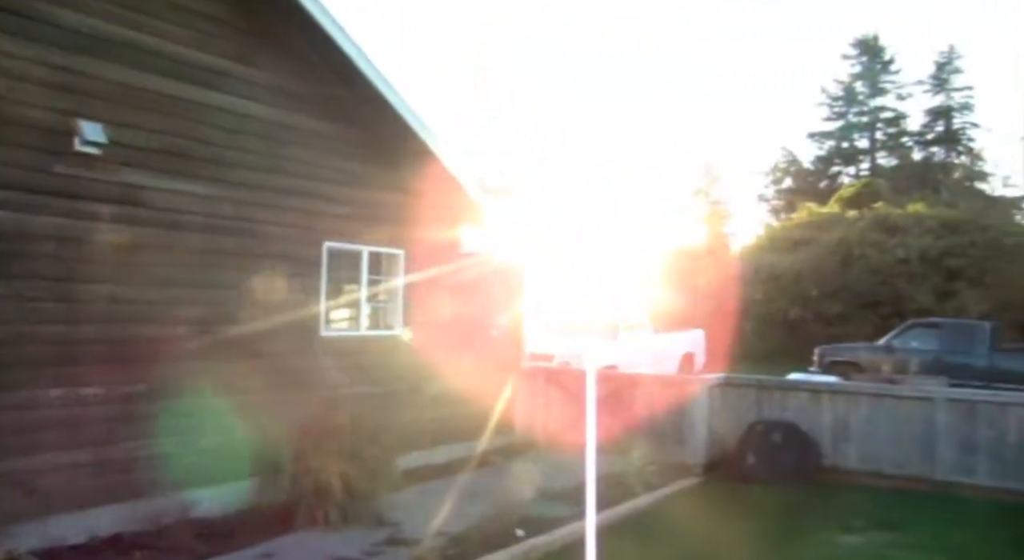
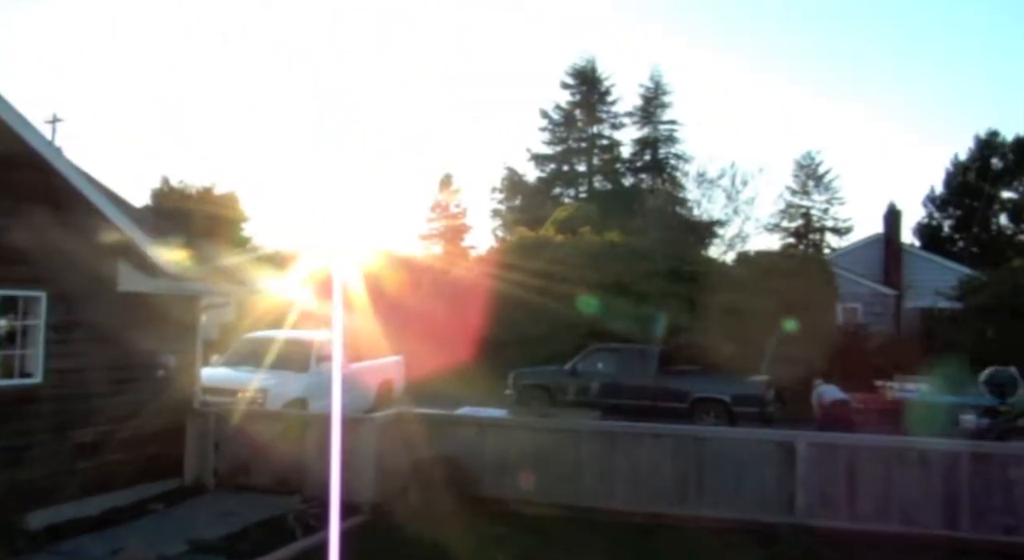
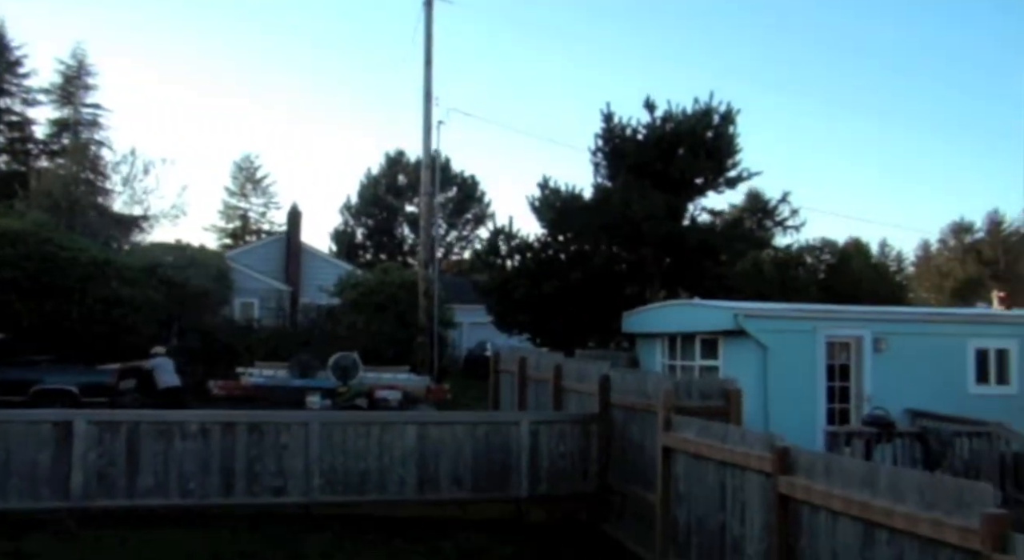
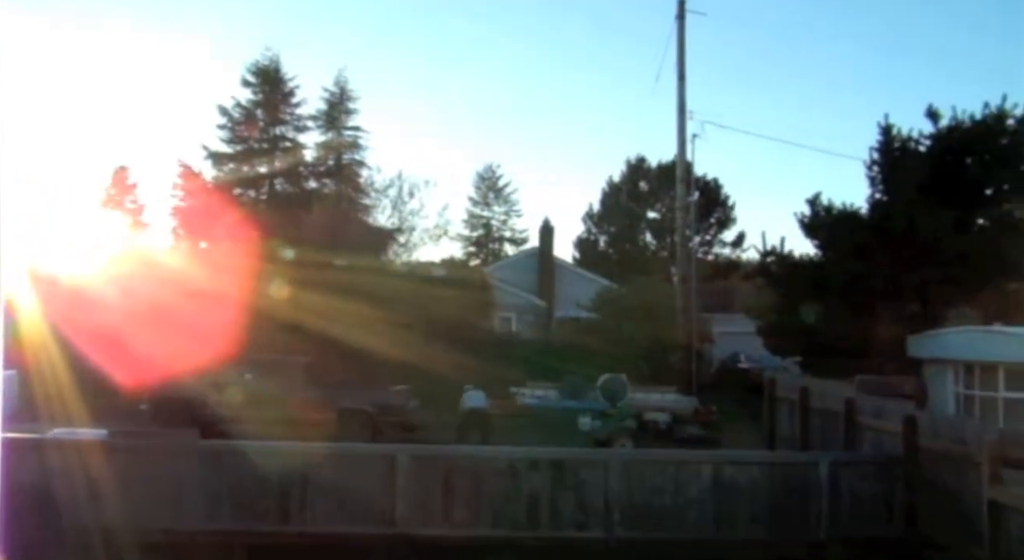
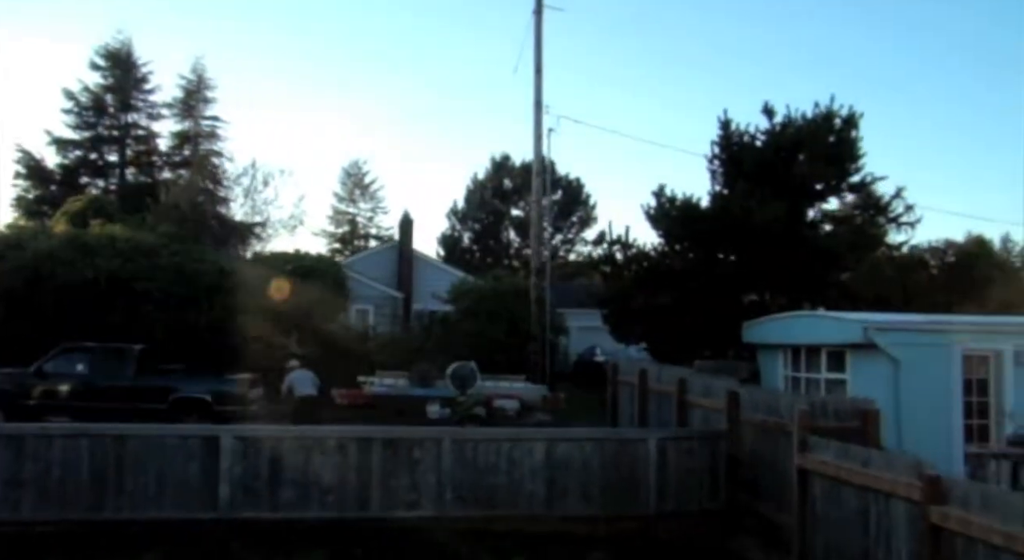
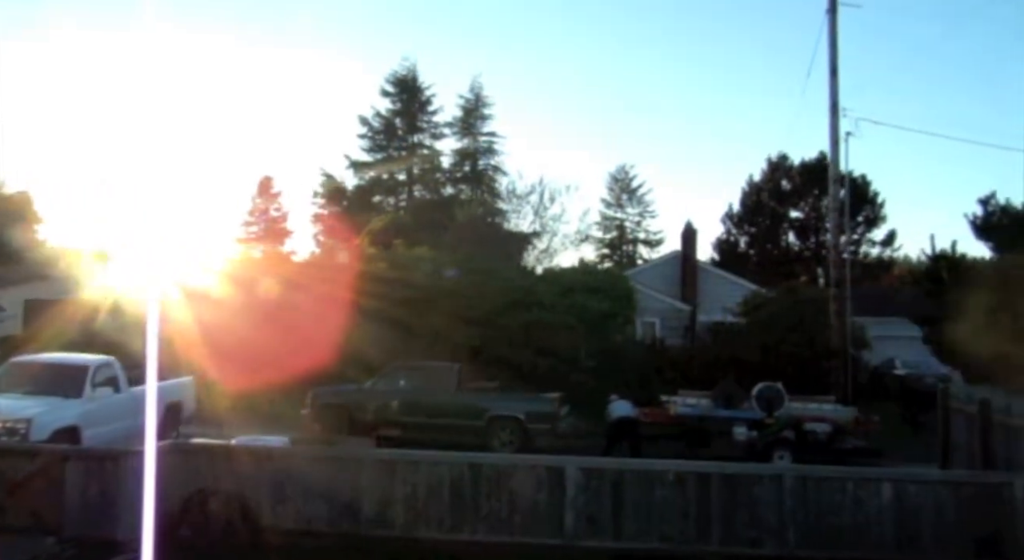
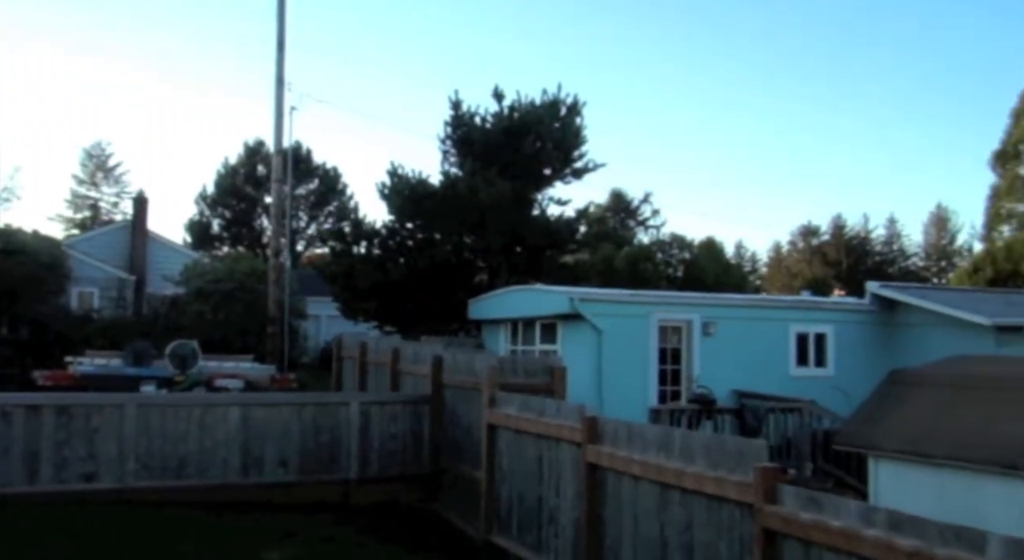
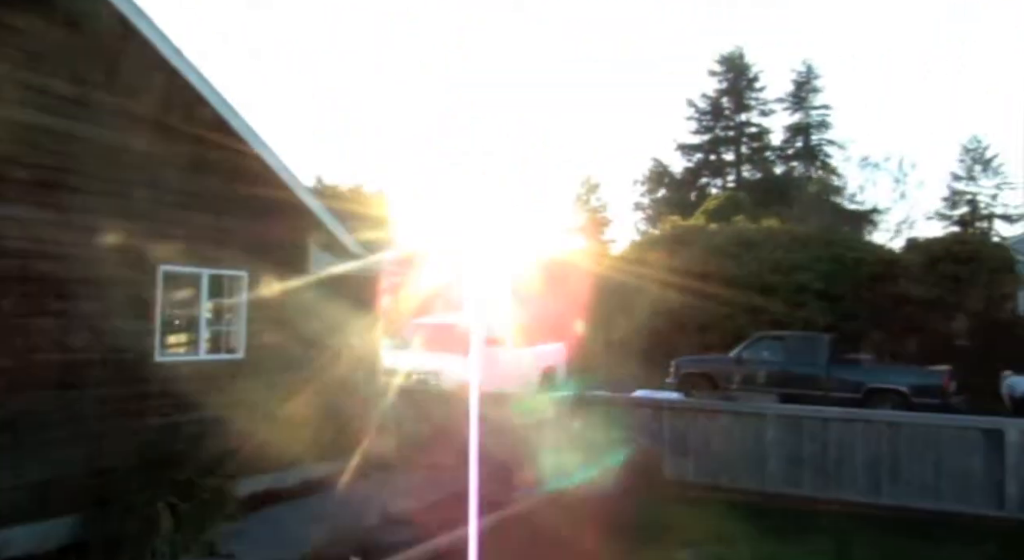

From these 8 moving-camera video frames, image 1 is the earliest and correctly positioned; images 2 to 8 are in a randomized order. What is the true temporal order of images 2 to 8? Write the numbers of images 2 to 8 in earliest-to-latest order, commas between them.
8, 2, 6, 4, 5, 3, 7
